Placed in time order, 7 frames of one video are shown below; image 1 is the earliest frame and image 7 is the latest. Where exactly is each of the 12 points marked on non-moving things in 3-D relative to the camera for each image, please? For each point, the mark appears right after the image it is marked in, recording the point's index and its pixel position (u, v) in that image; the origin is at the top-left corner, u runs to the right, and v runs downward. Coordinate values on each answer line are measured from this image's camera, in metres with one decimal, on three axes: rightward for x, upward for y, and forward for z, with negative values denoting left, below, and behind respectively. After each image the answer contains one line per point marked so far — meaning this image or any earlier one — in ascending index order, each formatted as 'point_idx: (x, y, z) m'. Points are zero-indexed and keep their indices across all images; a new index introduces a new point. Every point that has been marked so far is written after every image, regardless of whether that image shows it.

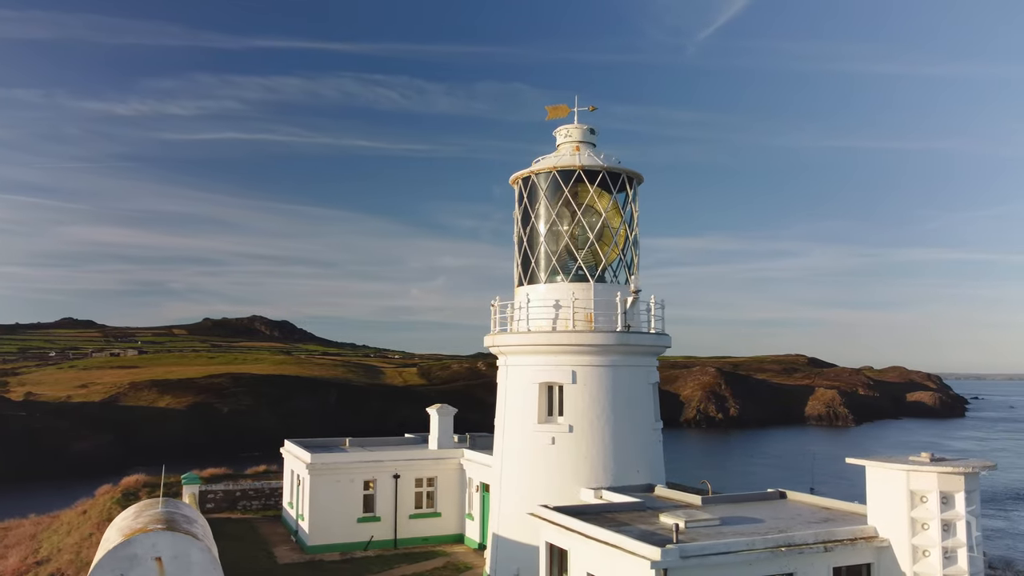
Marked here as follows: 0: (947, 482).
0: (+5.7, -2.6, +9.6) m
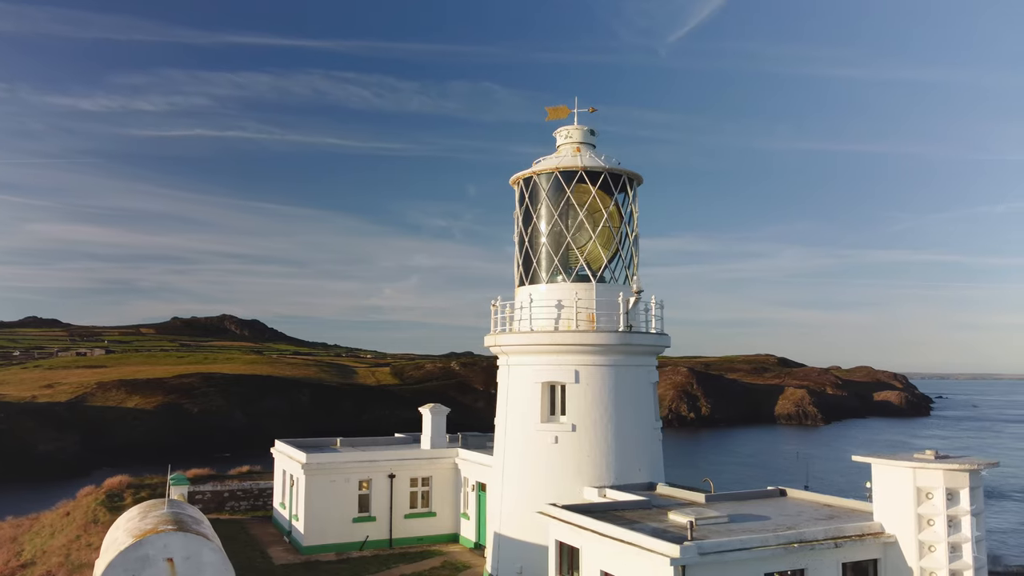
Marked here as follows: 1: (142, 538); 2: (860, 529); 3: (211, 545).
0: (+5.8, -2.5, +9.5) m
1: (-4.9, -3.3, +9.6) m
2: (+4.8, -3.4, +10.0) m
3: (-4.1, -3.5, +9.9) m
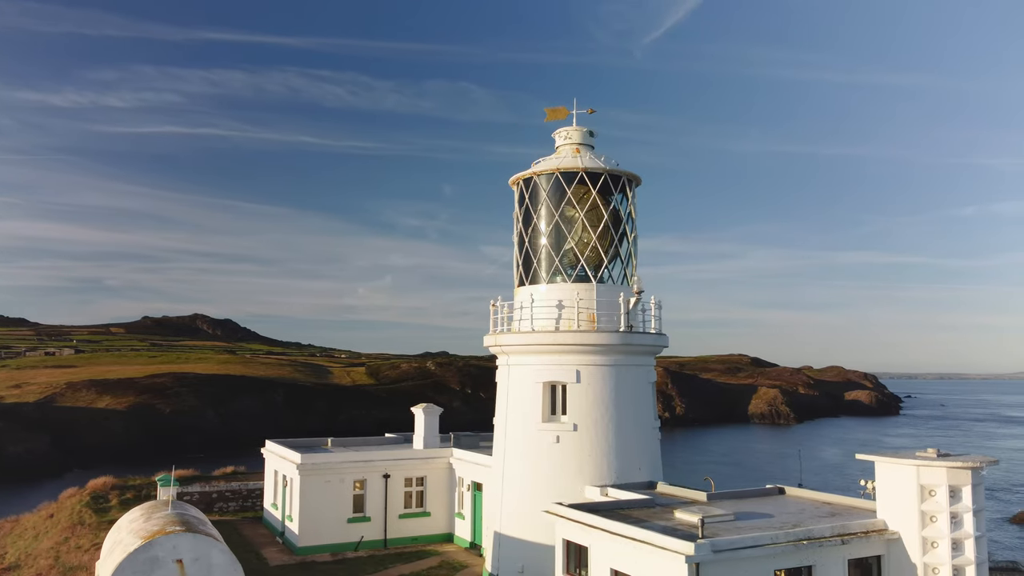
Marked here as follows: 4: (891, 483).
0: (+6.0, -2.5, +9.7) m
1: (-4.8, -3.3, +9.5) m
2: (+5.0, -3.4, +10.2) m
3: (-4.0, -3.5, +9.8) m
4: (+5.4, -2.8, +10.3) m
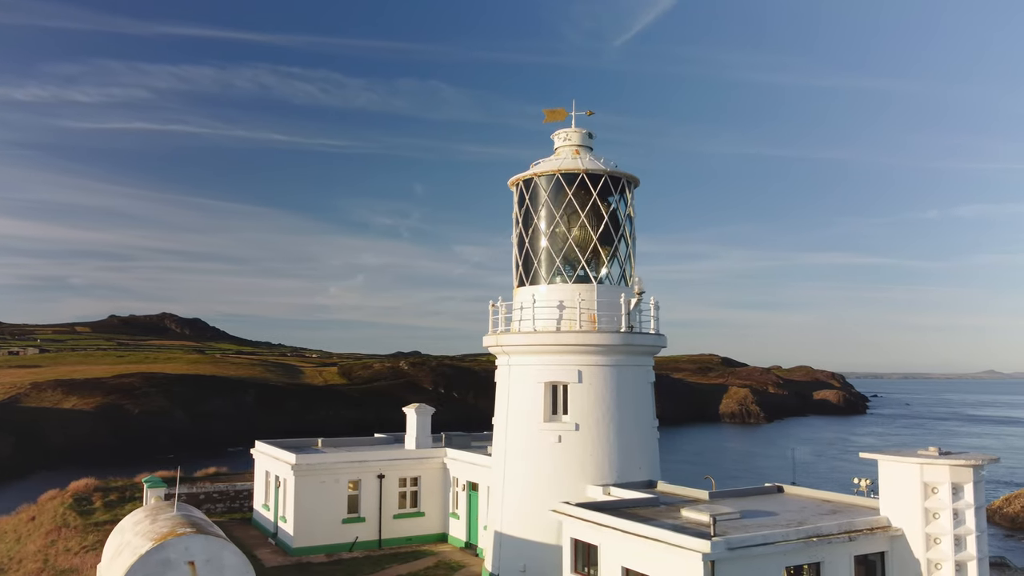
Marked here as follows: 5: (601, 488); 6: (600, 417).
0: (+6.1, -2.6, +9.9) m
1: (-4.6, -3.3, +9.4) m
2: (+5.2, -3.4, +10.4) m
3: (-3.8, -3.5, +9.8) m
4: (+5.6, -2.8, +10.5) m
5: (+1.8, -4.0, +14.4) m
6: (+1.8, -2.7, +14.9) m
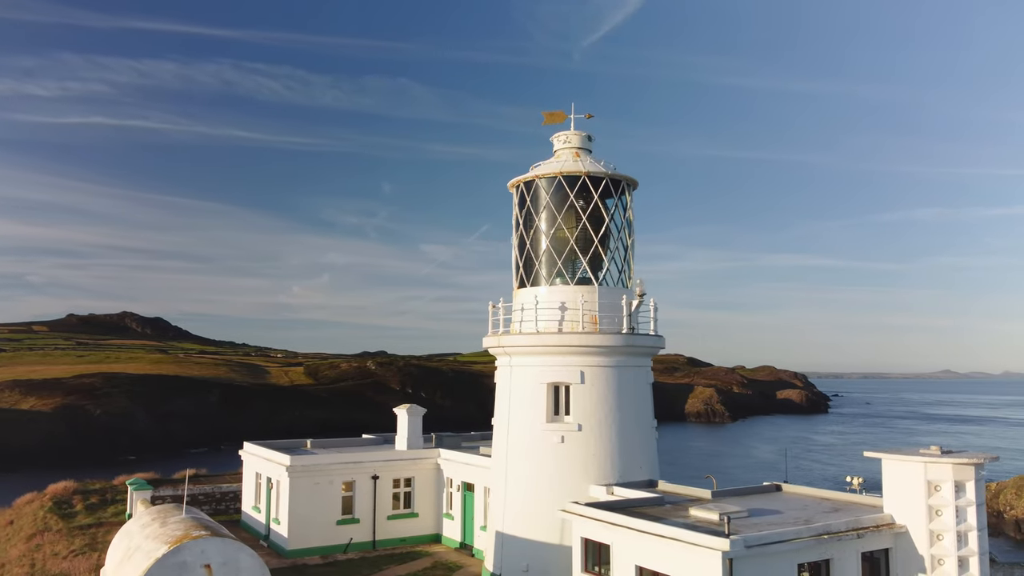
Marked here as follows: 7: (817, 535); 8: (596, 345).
0: (+6.4, -2.6, +10.2) m
1: (-4.3, -3.3, +9.4) m
2: (+5.4, -3.4, +10.6) m
3: (-3.6, -3.5, +9.7) m
4: (+5.8, -2.9, +10.8) m
5: (+1.8, -4.0, +14.6) m
6: (+1.9, -2.7, +15.0) m
7: (+4.2, -3.4, +9.9) m
8: (+1.7, -1.2, +15.0) m
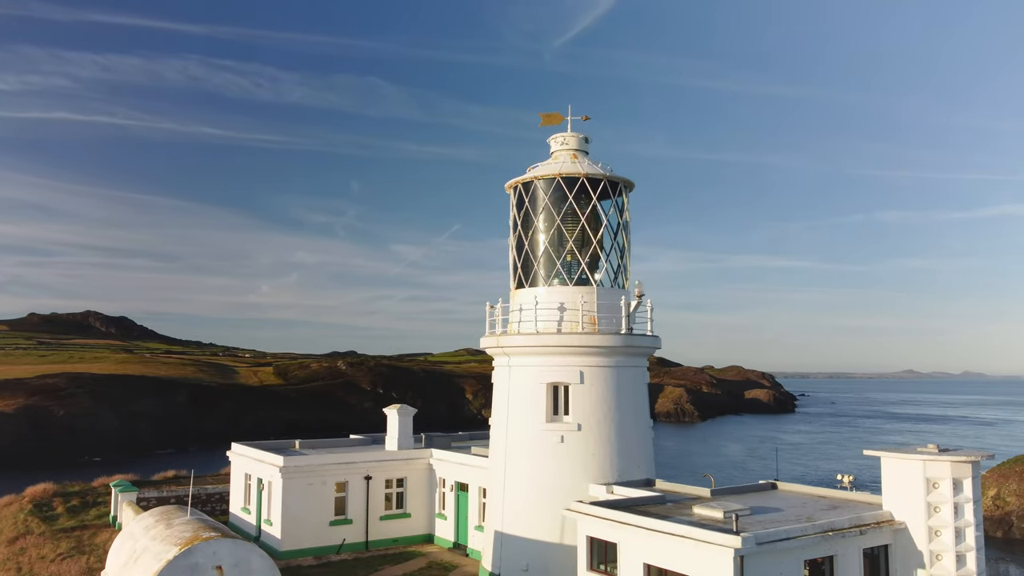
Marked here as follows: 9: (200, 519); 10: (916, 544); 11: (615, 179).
0: (+6.5, -2.6, +10.5) m
1: (-4.2, -3.3, +9.3) m
2: (+5.5, -3.5, +10.9) m
3: (-3.4, -3.5, +9.7) m
4: (+5.9, -2.9, +11.1) m
5: (+1.9, -4.1, +14.7) m
6: (+1.9, -2.7, +15.2) m
7: (+4.3, -3.4, +10.1) m
8: (+1.7, -1.2, +15.1) m
9: (-4.8, -3.5, +11.0) m
10: (+6.1, -3.9, +10.8) m
11: (+2.4, +2.5, +16.6) m
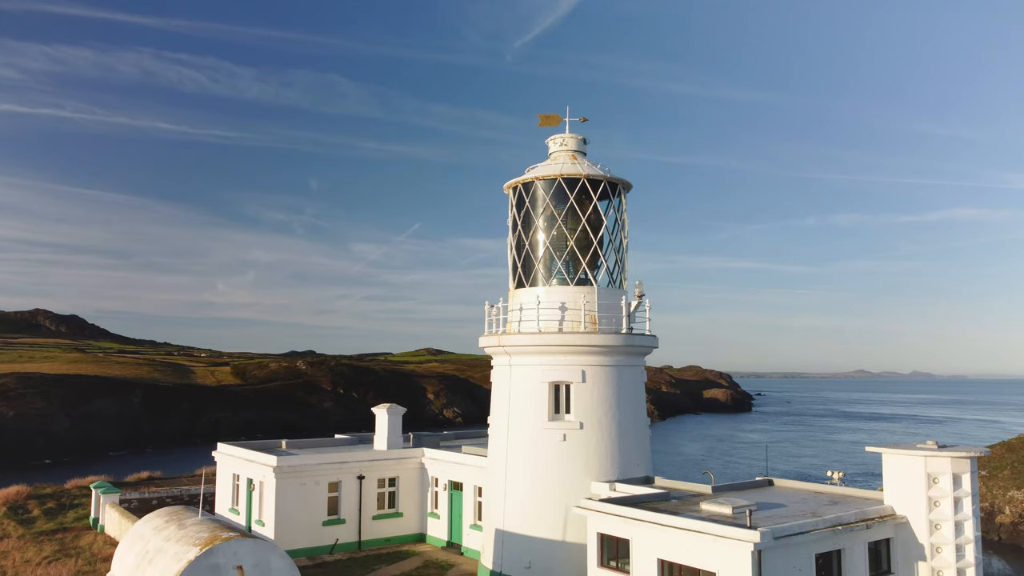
0: (+6.7, -2.7, +10.9) m
1: (-3.9, -3.3, +9.3) m
2: (+5.7, -3.5, +11.2) m
3: (-3.1, -3.5, +9.7) m
4: (+6.1, -2.9, +11.4) m
5: (+1.9, -4.1, +14.9) m
6: (+1.9, -2.7, +15.4) m
7: (+4.5, -3.4, +10.3) m
8: (+1.8, -1.2, +15.3) m
9: (-4.5, -3.5, +10.9) m
10: (+6.3, -3.9, +11.2) m
11: (+2.4, +2.5, +16.8) m
